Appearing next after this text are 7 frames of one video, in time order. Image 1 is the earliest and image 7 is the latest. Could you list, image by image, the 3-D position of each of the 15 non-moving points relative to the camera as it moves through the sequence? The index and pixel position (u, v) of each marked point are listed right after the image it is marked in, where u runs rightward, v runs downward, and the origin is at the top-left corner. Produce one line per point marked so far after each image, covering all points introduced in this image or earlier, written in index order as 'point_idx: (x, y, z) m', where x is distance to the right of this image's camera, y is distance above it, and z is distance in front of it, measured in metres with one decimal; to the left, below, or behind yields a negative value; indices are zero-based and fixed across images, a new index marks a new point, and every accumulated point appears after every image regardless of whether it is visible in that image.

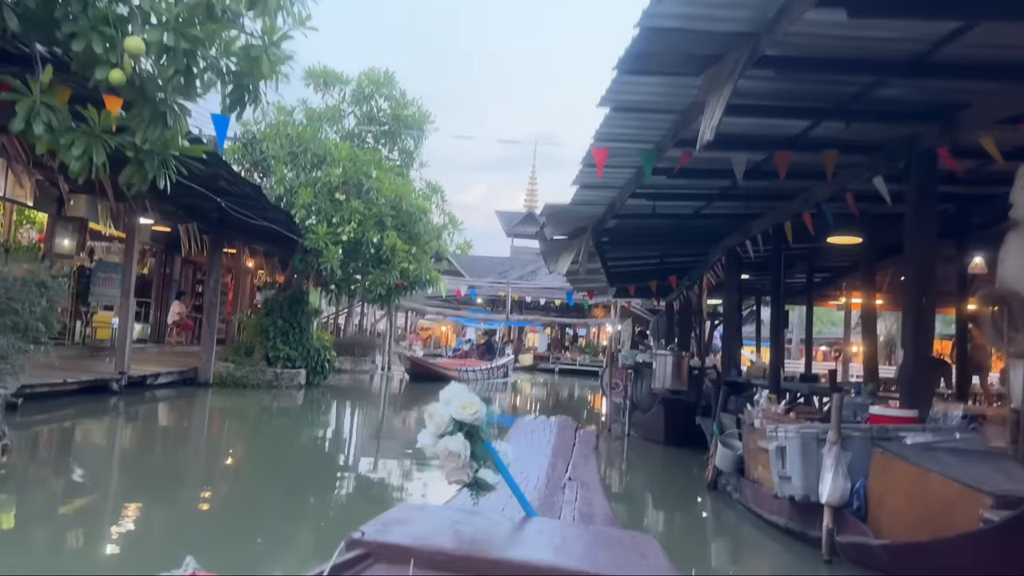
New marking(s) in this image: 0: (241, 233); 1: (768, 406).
0: (-4.1, +0.8, +12.0) m
1: (+1.7, -0.8, +5.3) m
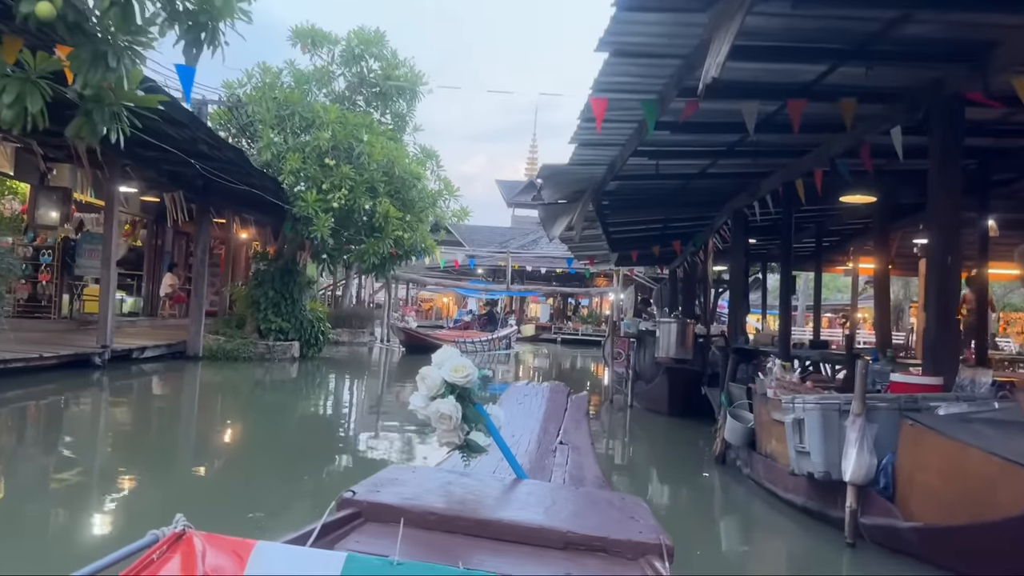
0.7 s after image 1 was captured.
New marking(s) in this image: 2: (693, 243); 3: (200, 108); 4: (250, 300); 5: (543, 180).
0: (-4.2, +1.3, +11.6) m
1: (+1.7, -0.5, +5.0) m
2: (+2.7, +0.7, +11.9) m
3: (-4.2, +2.4, +10.8) m
4: (-4.1, -0.2, +12.4) m
5: (+0.3, +1.0, +7.6) m
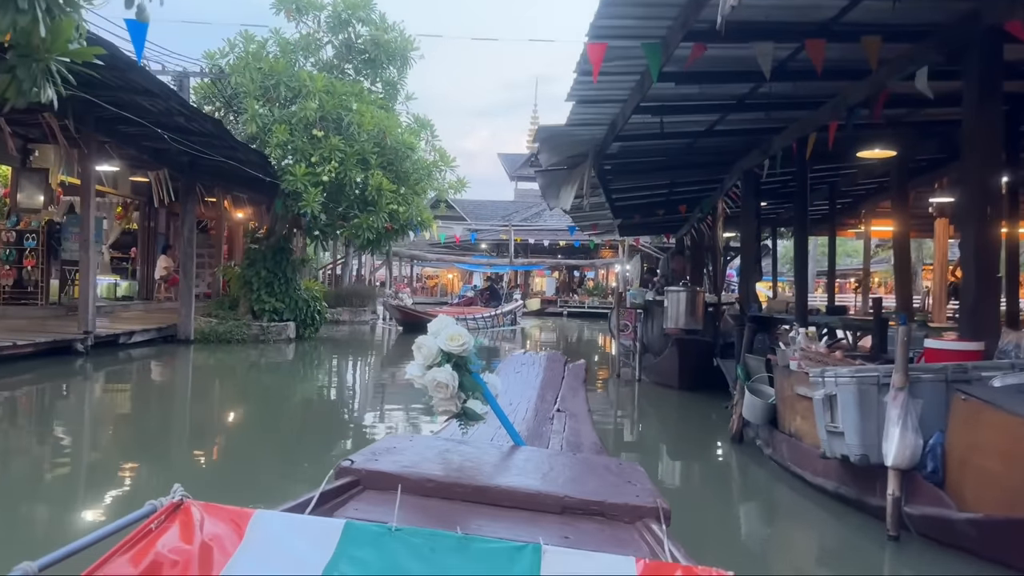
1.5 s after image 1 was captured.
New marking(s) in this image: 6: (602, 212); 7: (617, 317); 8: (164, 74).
0: (-4.2, +1.5, +11.2) m
1: (+1.7, -0.3, +4.6) m
2: (+2.7, +1.1, +11.4) m
3: (-4.3, +2.7, +10.3) m
4: (-4.1, +0.1, +12.0) m
5: (+0.3, +1.3, +7.1) m
6: (+1.3, +1.1, +11.1) m
7: (+1.4, -0.4, +10.4) m
8: (-4.4, +2.7, +10.1) m
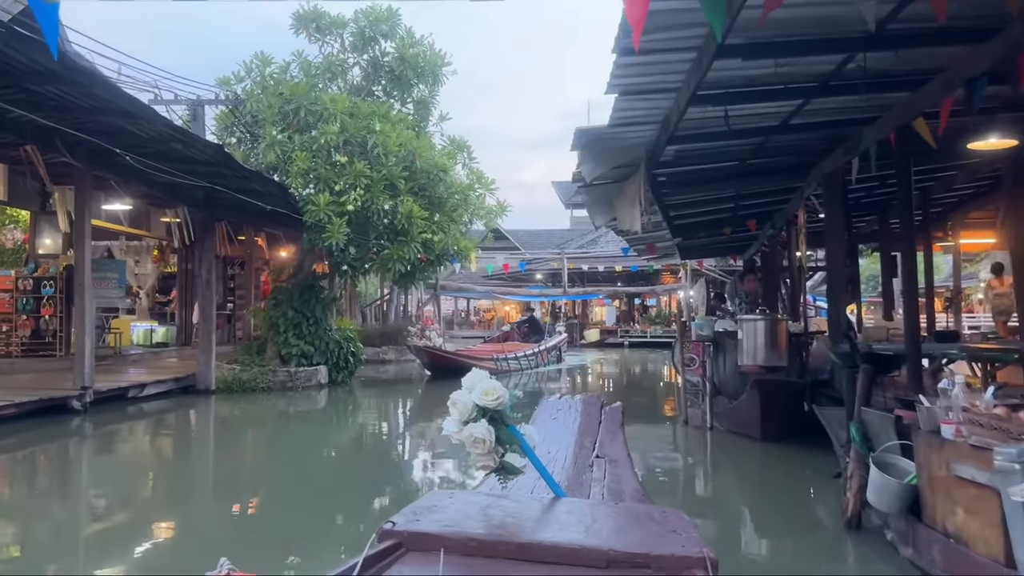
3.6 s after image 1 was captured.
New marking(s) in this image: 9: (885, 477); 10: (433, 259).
0: (-3.6, +1.0, +10.4) m
1: (+1.8, -0.4, +3.3) m
2: (+3.3, +0.8, +10.1) m
3: (-3.8, +2.1, +9.6) m
4: (-3.4, -0.5, +11.2) m
5: (+0.5, +1.0, +6.0) m
6: (+1.8, +0.7, +9.9) m
7: (+1.9, -0.7, +9.1) m
8: (-3.9, +2.2, +9.4) m
9: (+1.7, -0.8, +3.8) m
10: (-1.0, +0.4, +9.9) m
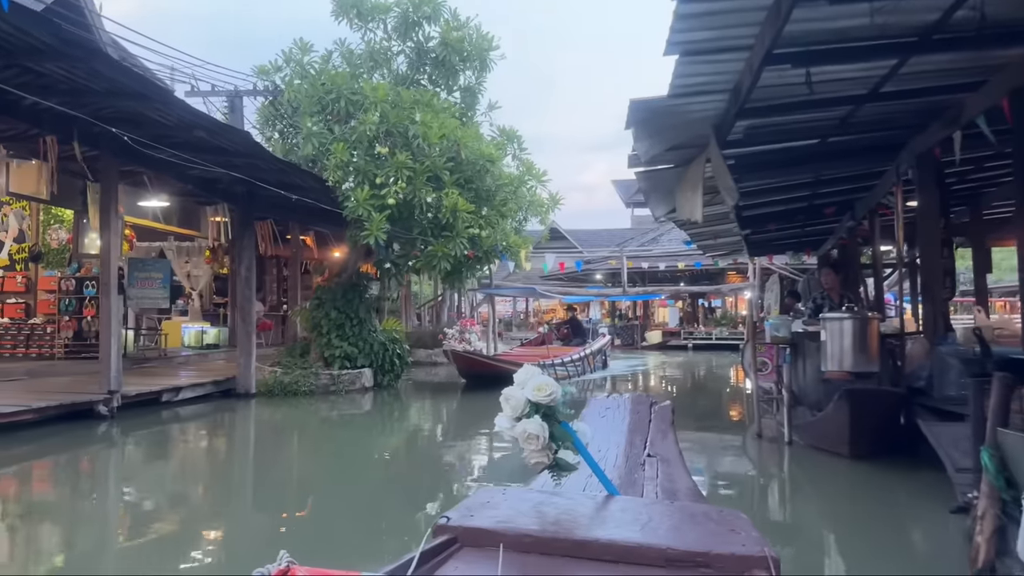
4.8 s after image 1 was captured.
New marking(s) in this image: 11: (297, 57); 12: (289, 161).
0: (-2.9, +1.0, +10.0) m
1: (+1.9, -0.4, +2.5) m
2: (+3.9, +0.8, +9.2) m
3: (-3.2, +2.1, +9.2) m
4: (-2.7, -0.5, +10.8) m
5: (+0.8, +1.1, +5.3) m
6: (+2.5, +0.7, +9.1) m
7: (+2.5, -0.7, +8.3) m
8: (-3.3, +2.2, +9.0) m
9: (+1.9, -0.8, +3.0) m
10: (-0.4, +0.4, +9.3) m
11: (-2.5, +2.7, +9.4) m
12: (-2.2, +1.2, +7.8) m
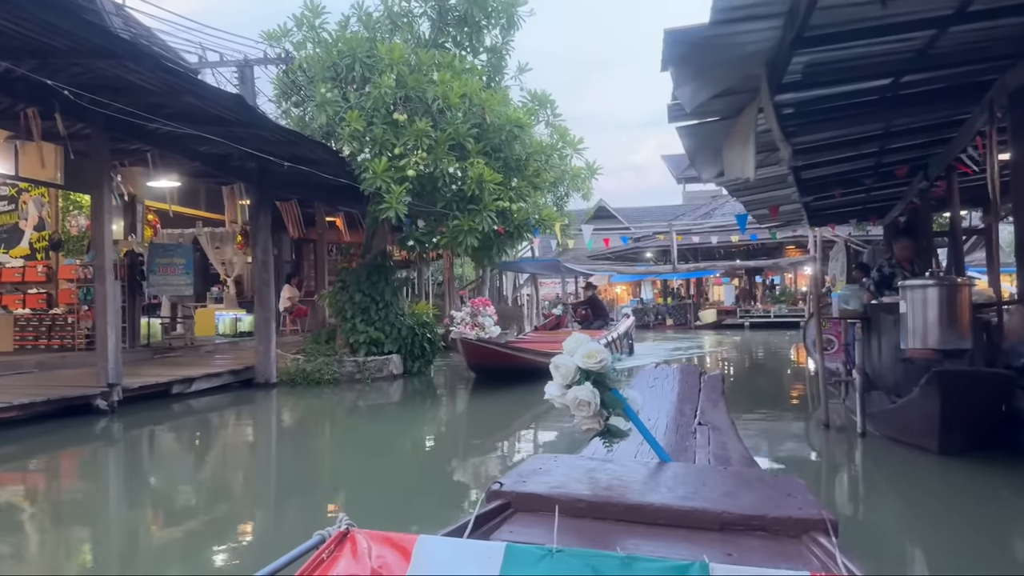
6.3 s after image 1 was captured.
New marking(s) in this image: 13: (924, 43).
0: (-2.5, +1.2, +9.5) m
1: (+1.8, -0.2, +1.7) m
2: (+4.2, +1.2, +8.2) m
3: (-2.9, +2.3, +8.6) m
4: (-2.2, -0.3, +10.2) m
5: (+0.9, +1.2, +4.5) m
6: (+2.8, +1.0, +8.2) m
7: (+2.8, -0.4, +7.4) m
8: (-3.0, +2.3, +8.4) m
9: (+1.8, -0.6, +2.2) m
10: (0.0, +0.6, +8.6) m
11: (-2.2, +2.9, +8.8) m
12: (-1.9, +1.4, +7.1) m
13: (+2.3, +1.4, +4.5) m
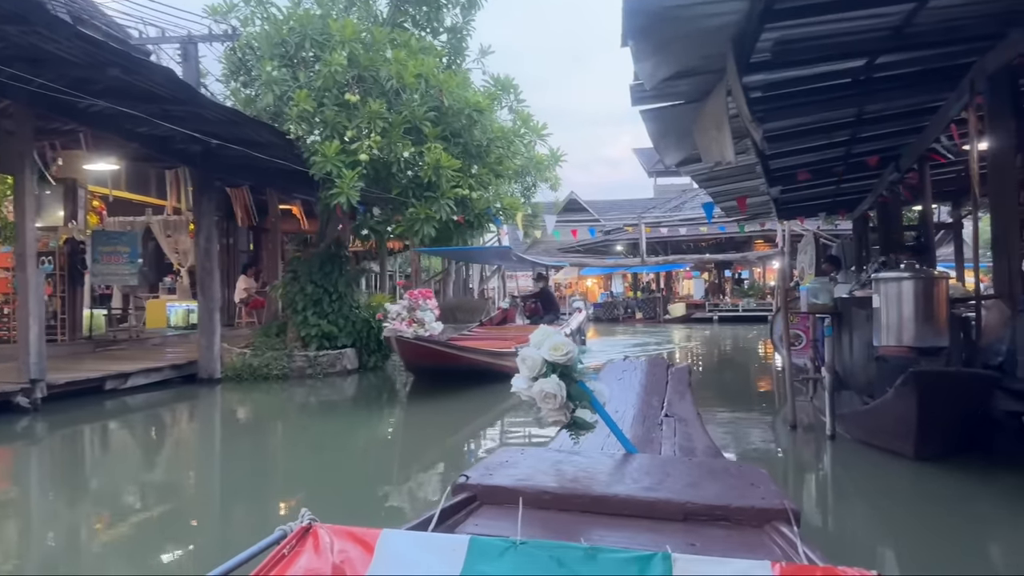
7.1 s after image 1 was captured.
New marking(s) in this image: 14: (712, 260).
0: (-3.0, +1.3, +9.0) m
1: (+1.6, -0.2, +1.4) m
2: (+3.8, +1.2, +7.9) m
3: (-3.3, +2.4, +8.1) m
4: (-2.6, -0.1, +9.8) m
5: (+0.6, +1.3, +4.1) m
6: (+2.4, +1.1, +7.9) m
7: (+2.4, -0.3, +7.1) m
8: (-3.4, +2.4, +7.9) m
9: (+1.6, -0.6, +1.9) m
10: (-0.4, +0.7, +8.2) m
11: (-2.6, +3.0, +8.3) m
12: (-2.3, +1.5, +6.7) m
13: (+2.1, +1.4, +4.2) m
14: (+5.0, +0.7, +20.0) m
